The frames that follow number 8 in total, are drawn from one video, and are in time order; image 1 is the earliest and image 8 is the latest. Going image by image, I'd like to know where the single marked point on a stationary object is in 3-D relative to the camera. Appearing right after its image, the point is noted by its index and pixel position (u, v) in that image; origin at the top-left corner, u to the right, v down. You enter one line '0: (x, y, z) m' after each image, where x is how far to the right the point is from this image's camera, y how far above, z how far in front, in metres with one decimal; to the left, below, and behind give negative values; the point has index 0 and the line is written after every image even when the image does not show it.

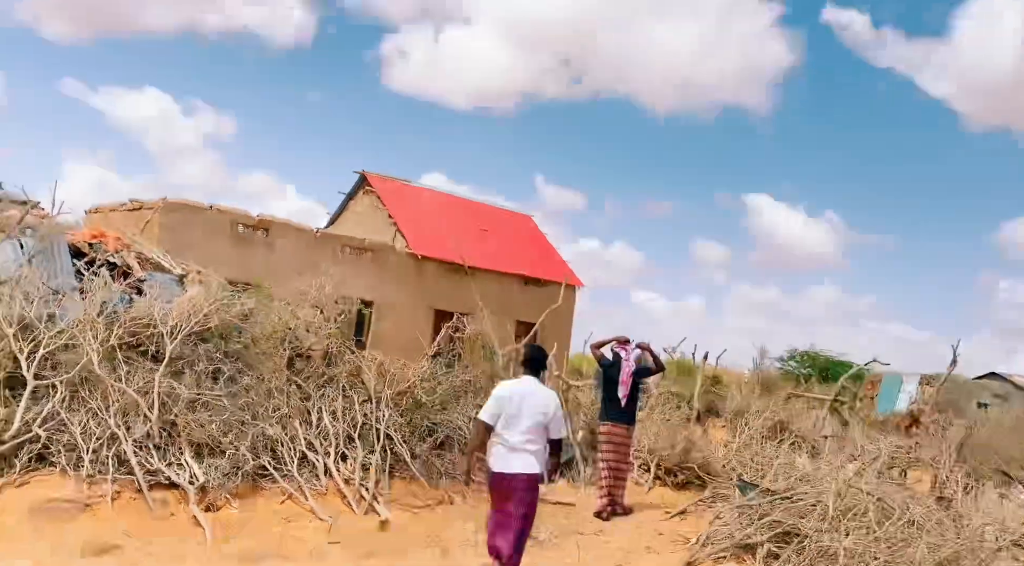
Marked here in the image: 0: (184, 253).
0: (-5.5, +0.5, +14.0) m
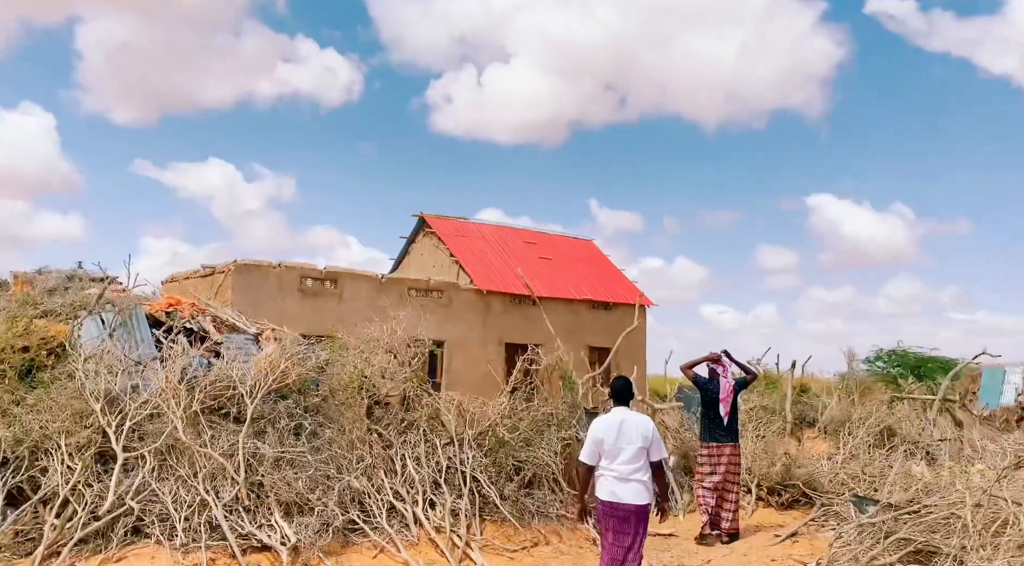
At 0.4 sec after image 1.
0: (-4.3, -0.5, +14.2) m
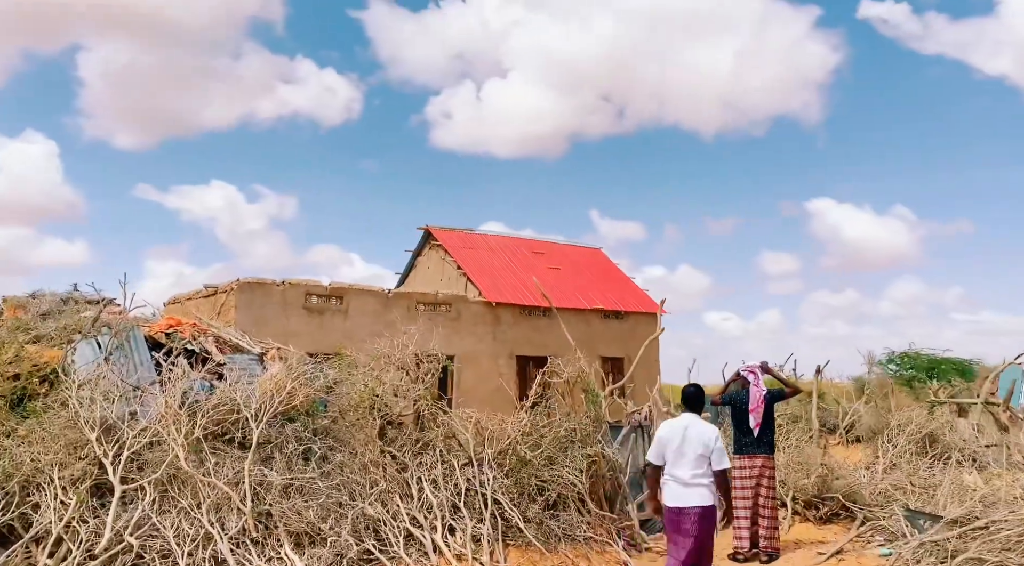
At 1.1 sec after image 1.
0: (-4.1, -0.8, +13.7) m
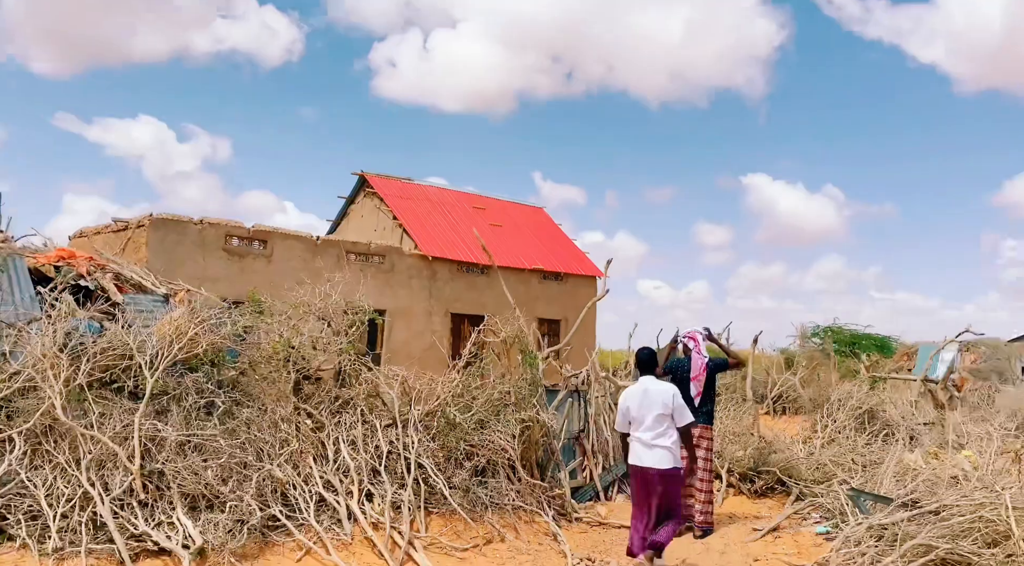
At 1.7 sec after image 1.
0: (-5.1, +0.2, +12.8) m
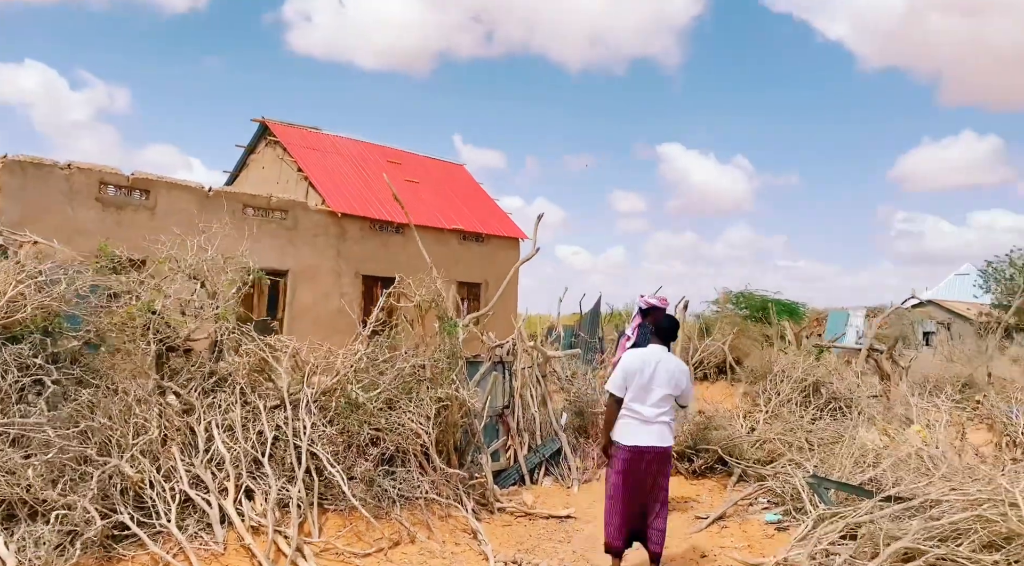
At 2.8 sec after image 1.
0: (-6.3, +0.8, +11.0) m
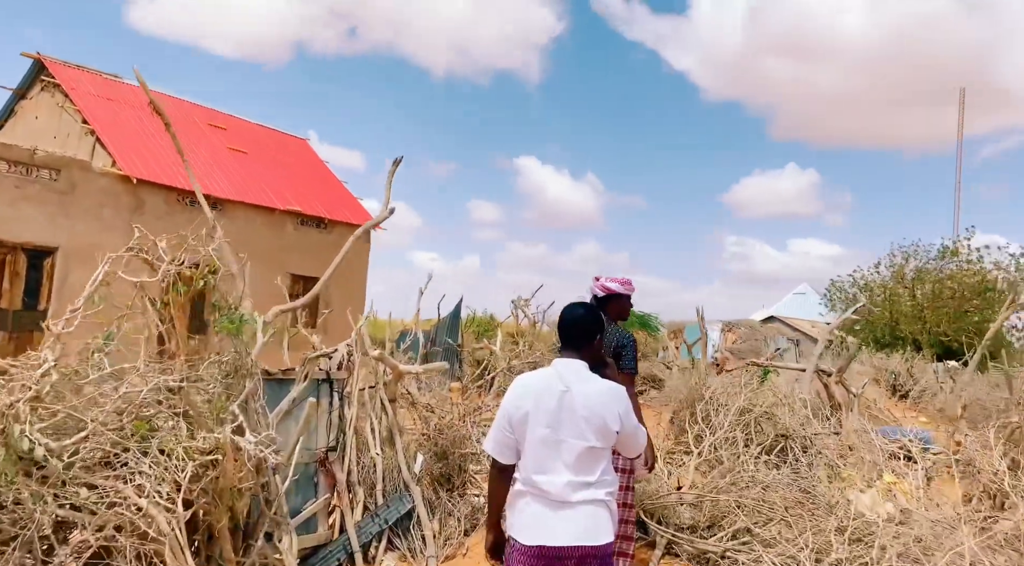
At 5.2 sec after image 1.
0: (-7.7, +1.1, +7.2) m
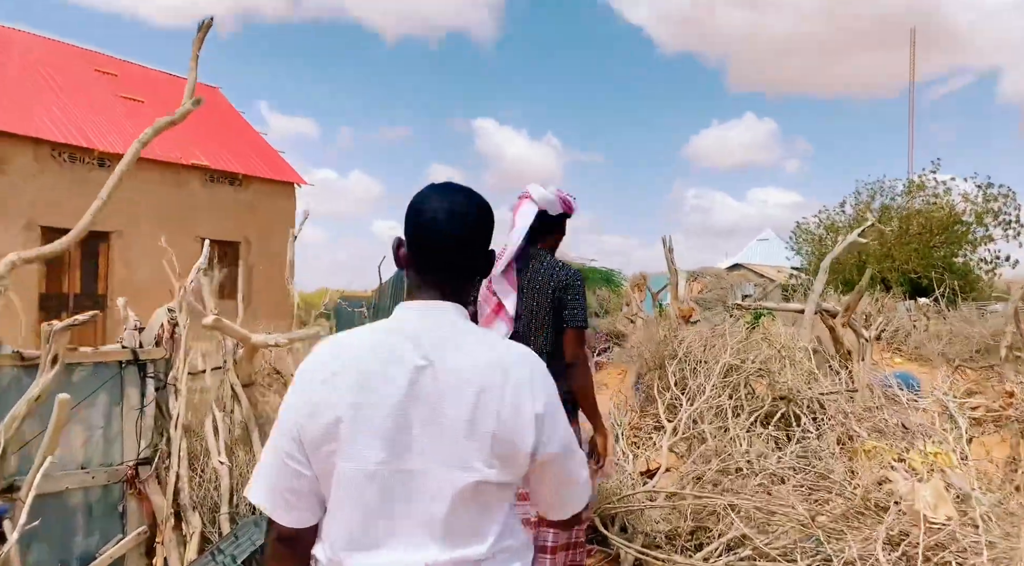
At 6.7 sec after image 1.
0: (-8.3, +1.1, +5.1) m
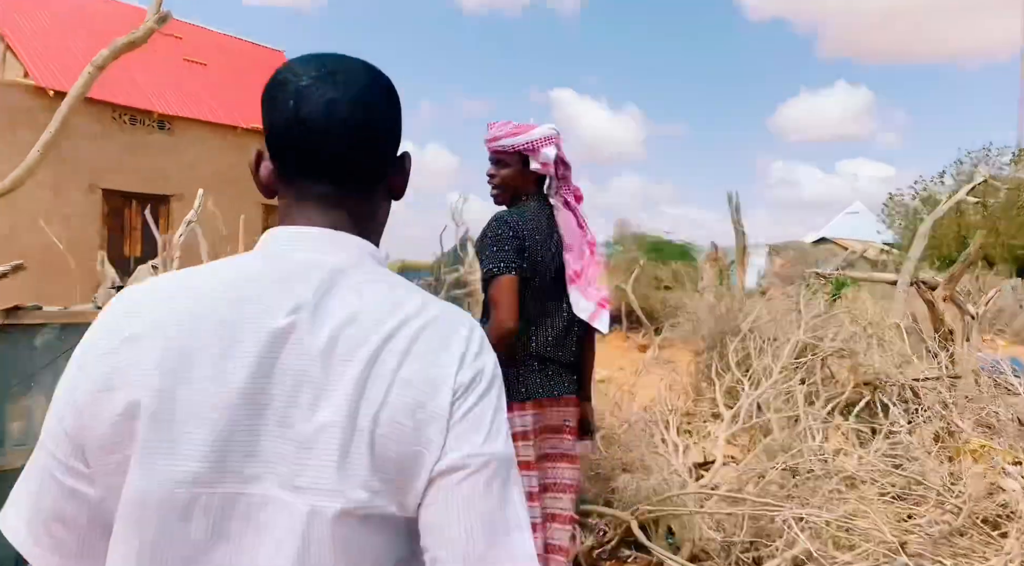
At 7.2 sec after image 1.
0: (-8.1, +1.5, +5.2) m
